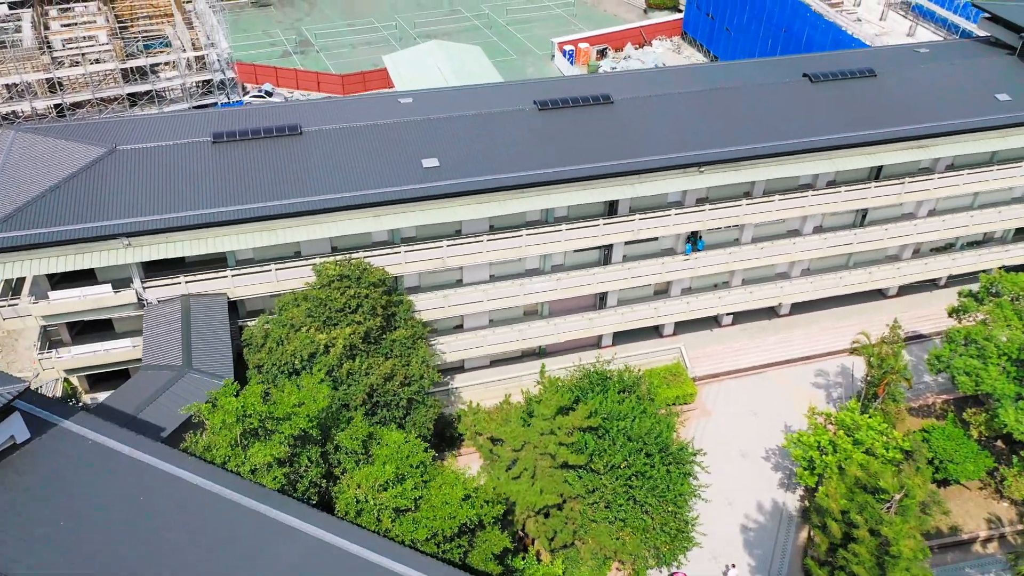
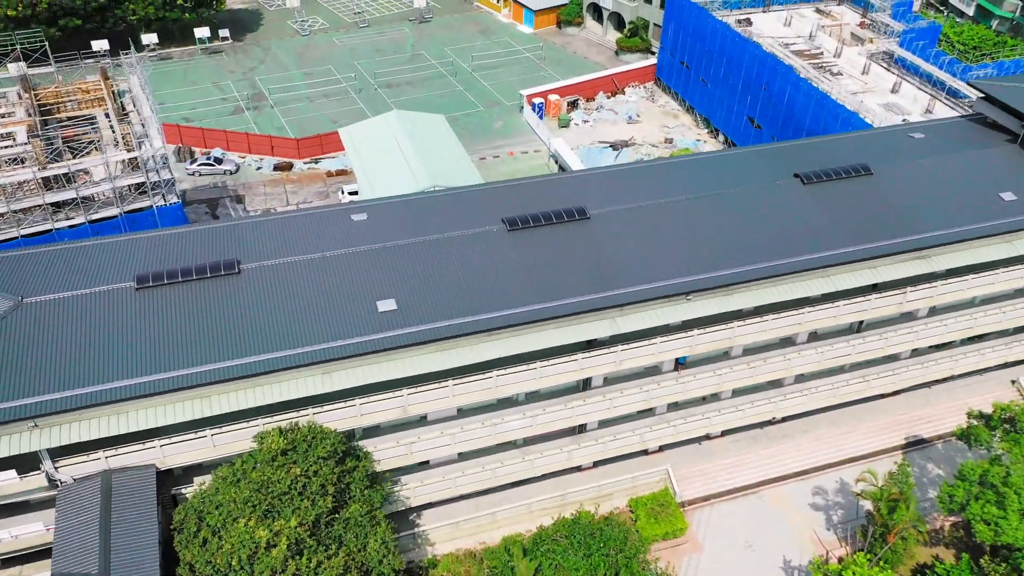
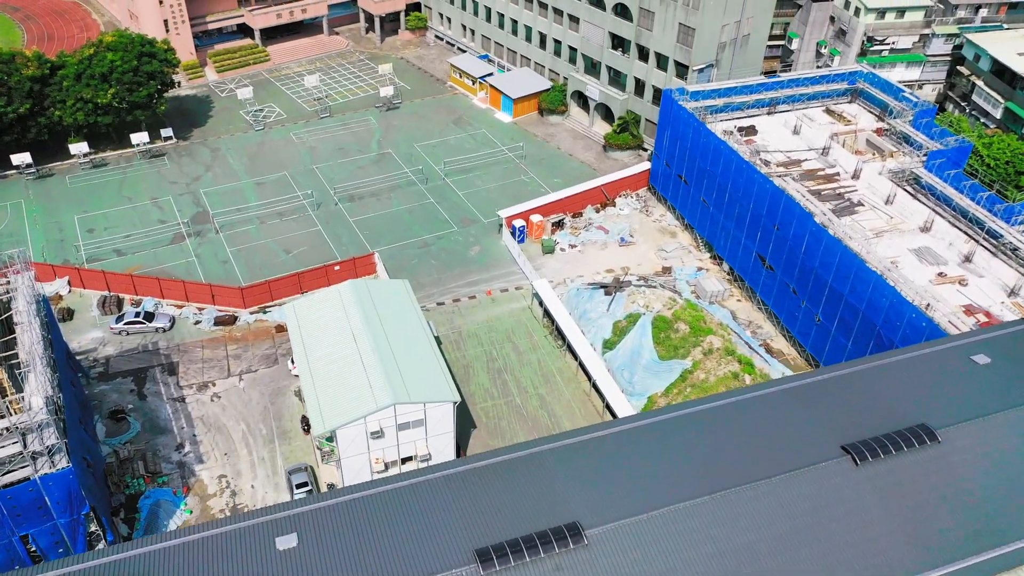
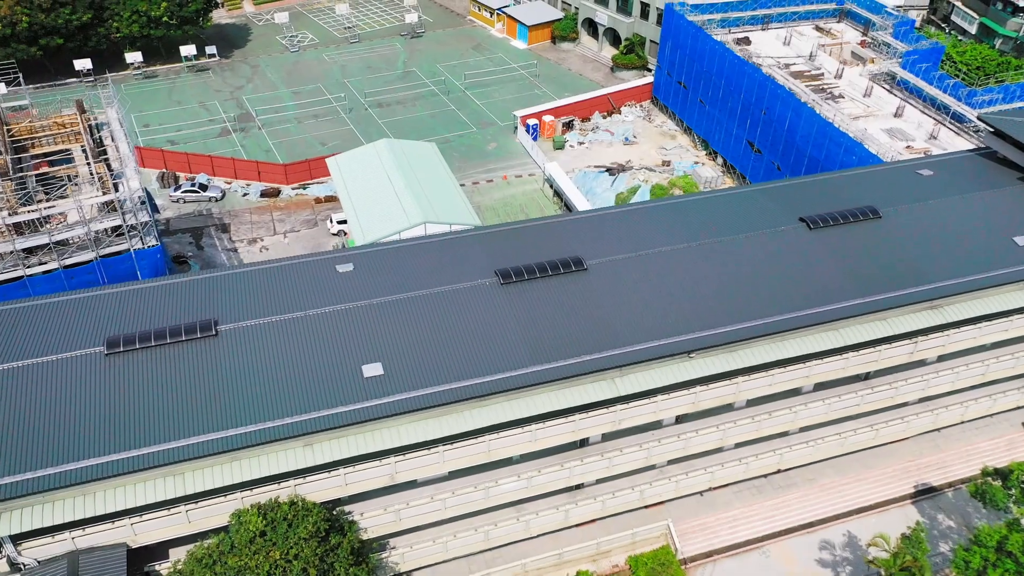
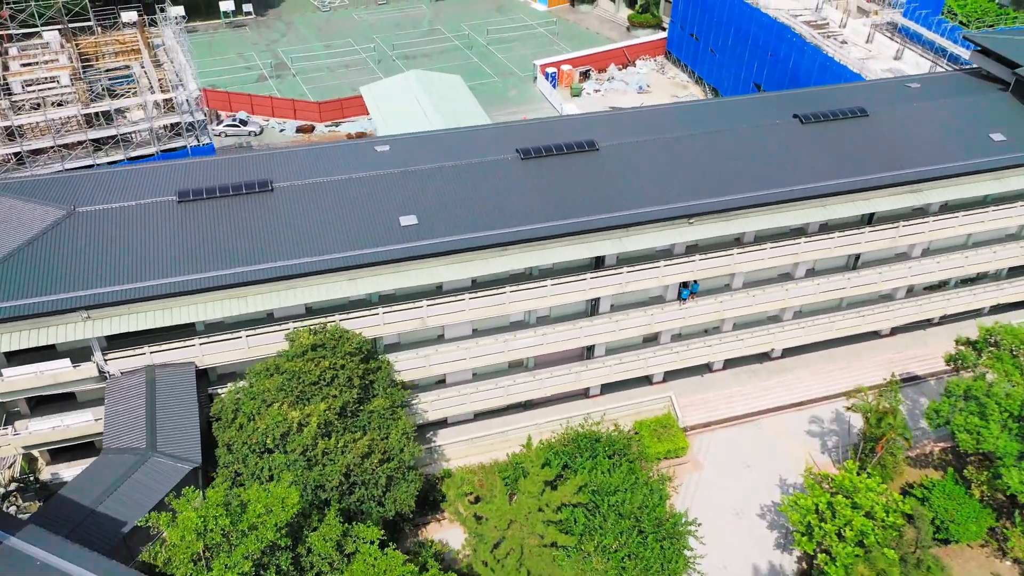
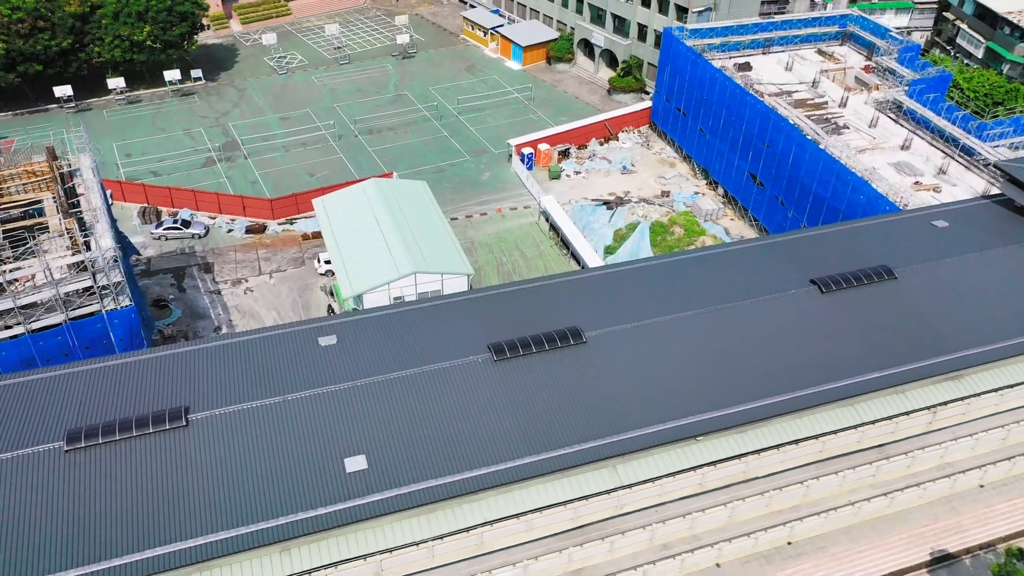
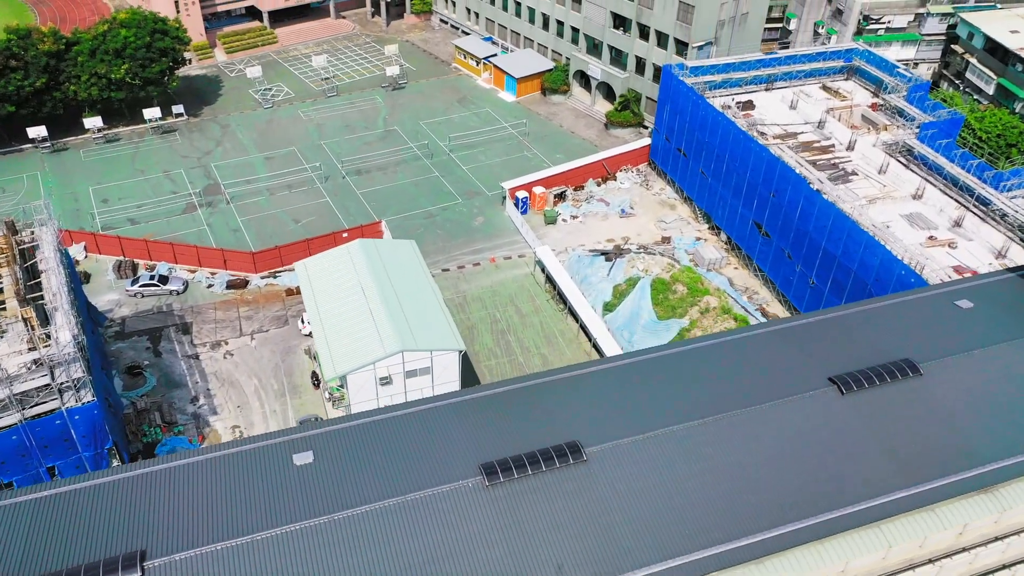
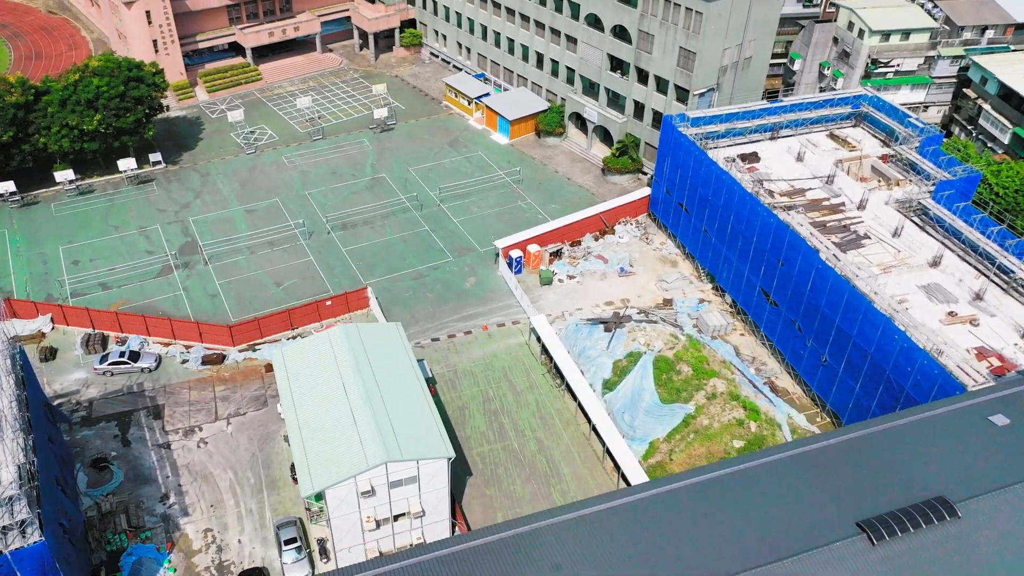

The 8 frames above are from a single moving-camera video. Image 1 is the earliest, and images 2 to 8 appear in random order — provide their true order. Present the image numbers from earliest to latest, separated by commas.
5, 2, 4, 6, 7, 3, 8
